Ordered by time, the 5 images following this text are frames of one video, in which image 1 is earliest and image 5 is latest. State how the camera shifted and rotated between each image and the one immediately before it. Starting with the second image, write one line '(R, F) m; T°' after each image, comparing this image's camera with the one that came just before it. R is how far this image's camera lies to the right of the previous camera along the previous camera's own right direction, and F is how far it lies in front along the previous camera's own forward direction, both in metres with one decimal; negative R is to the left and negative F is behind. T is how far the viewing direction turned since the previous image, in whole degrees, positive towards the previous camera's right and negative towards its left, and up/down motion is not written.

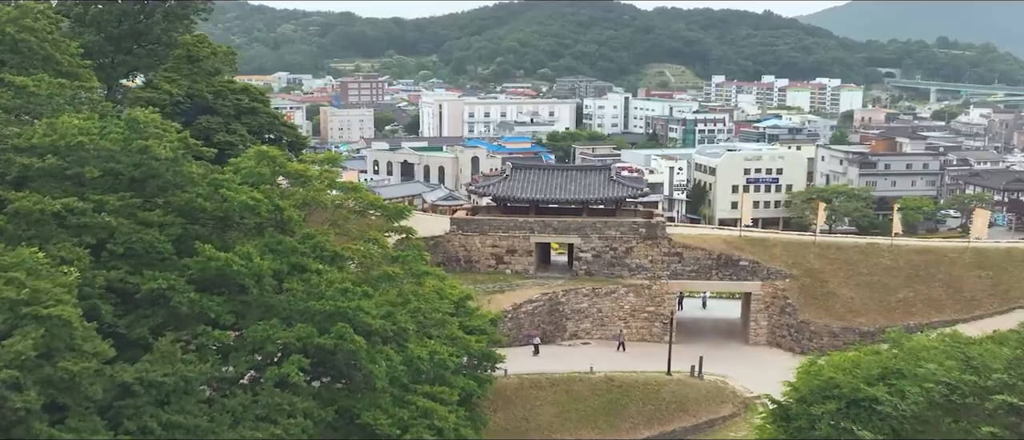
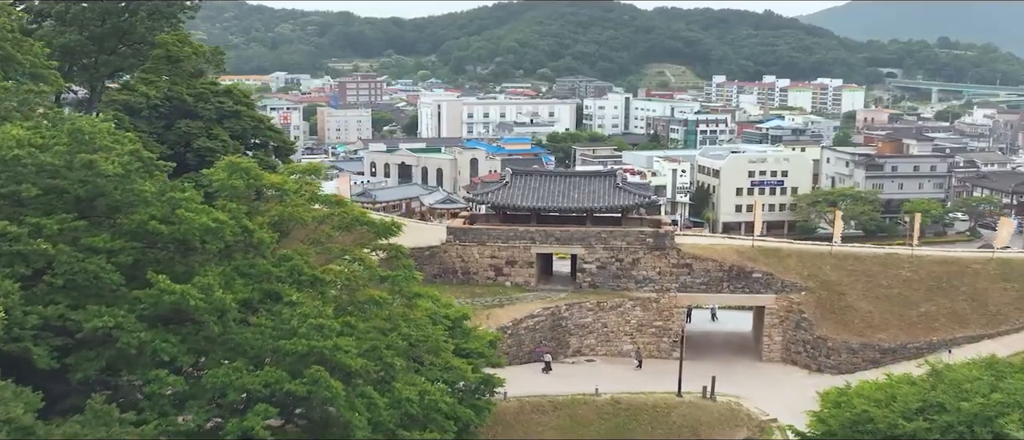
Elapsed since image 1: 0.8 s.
(0.0, +1.0) m; 0°
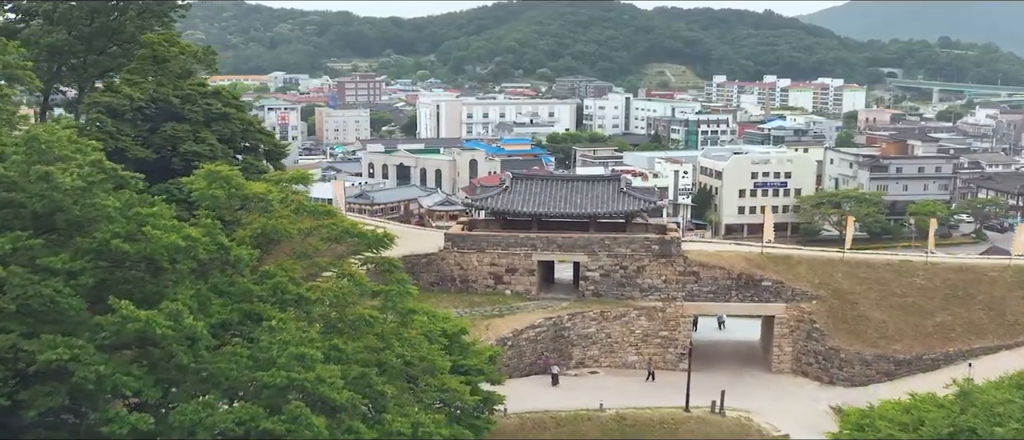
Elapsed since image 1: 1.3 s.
(0.0, +0.7) m; 0°
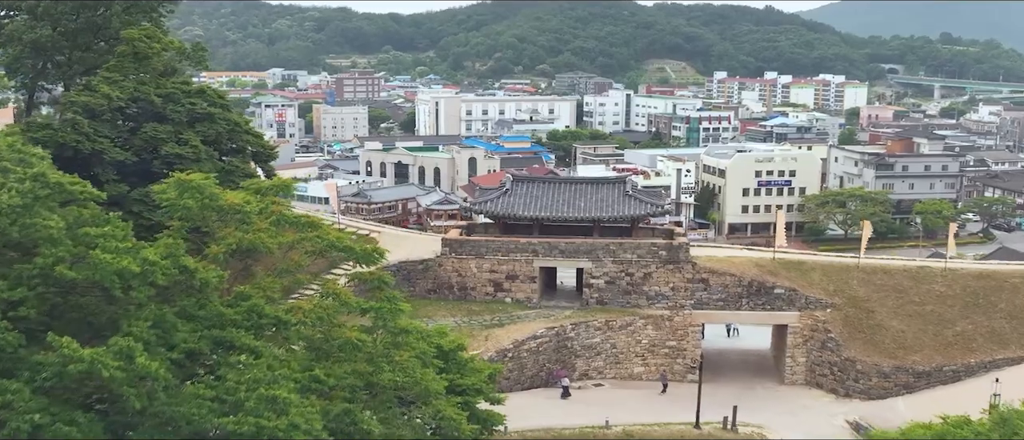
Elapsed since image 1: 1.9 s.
(0.0, +0.8) m; 0°
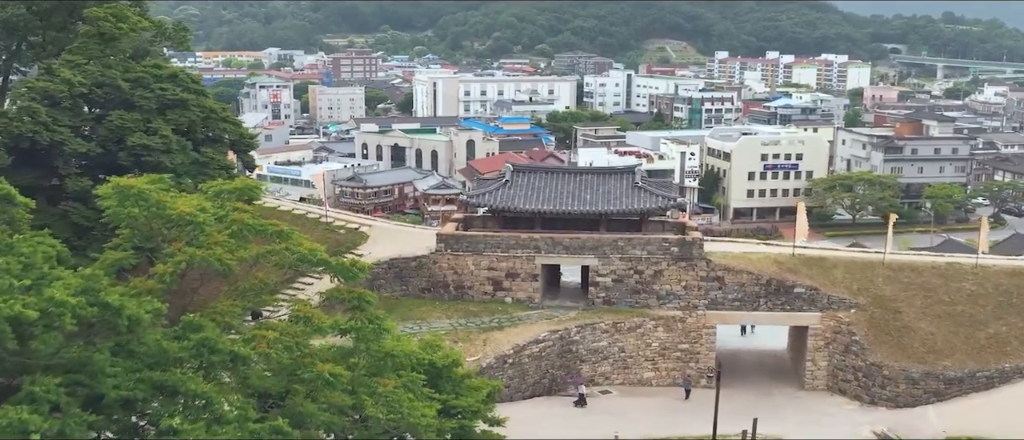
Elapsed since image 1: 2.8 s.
(0.0, +1.2) m; 0°
